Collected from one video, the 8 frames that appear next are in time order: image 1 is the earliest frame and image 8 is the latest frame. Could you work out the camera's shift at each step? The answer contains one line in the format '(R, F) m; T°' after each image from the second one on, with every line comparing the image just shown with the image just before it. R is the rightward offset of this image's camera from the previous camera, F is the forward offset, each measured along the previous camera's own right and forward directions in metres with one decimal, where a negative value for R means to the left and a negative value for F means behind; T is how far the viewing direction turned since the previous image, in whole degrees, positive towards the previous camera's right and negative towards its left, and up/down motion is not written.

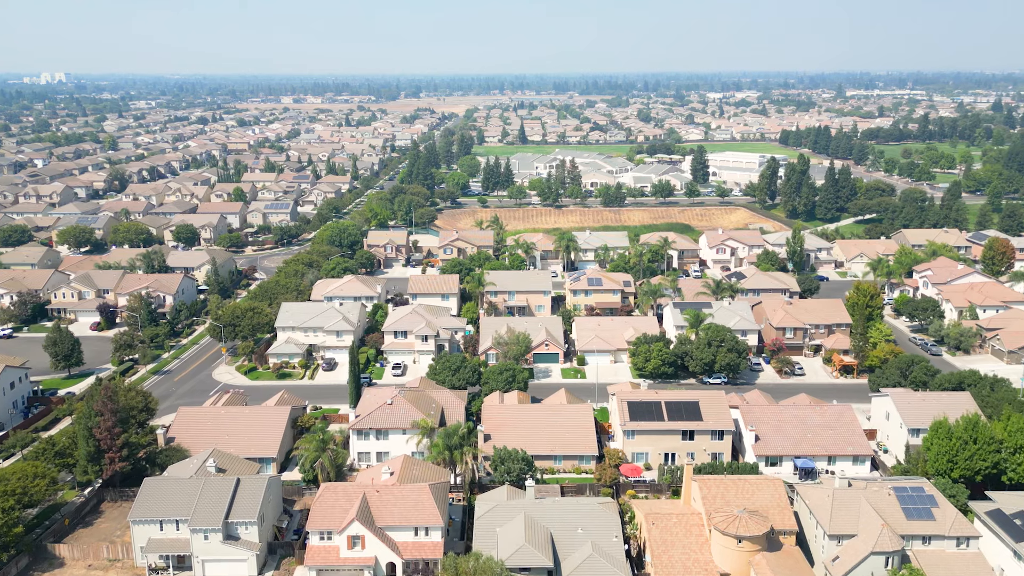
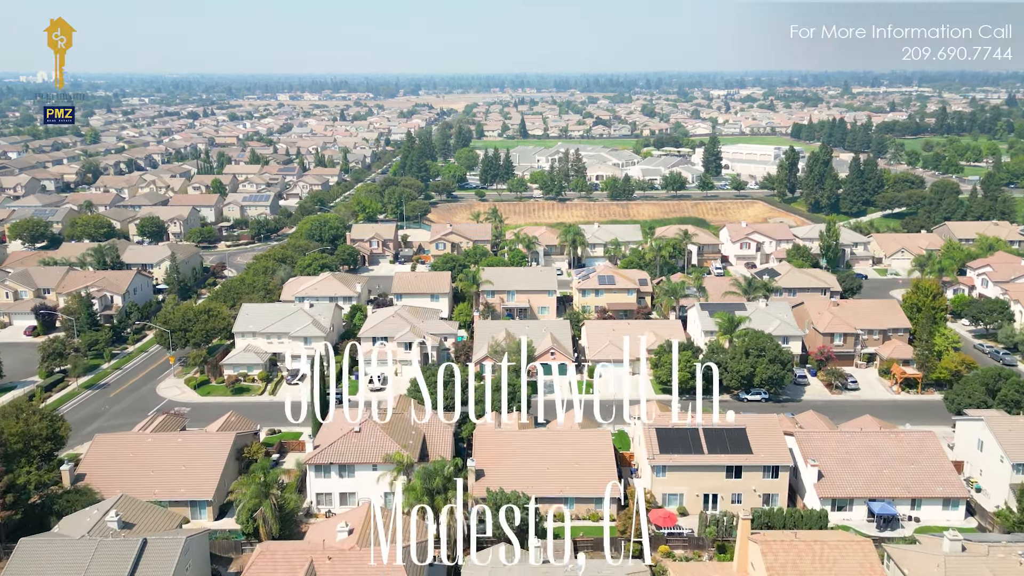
(+0.1, +11.7) m; 0°
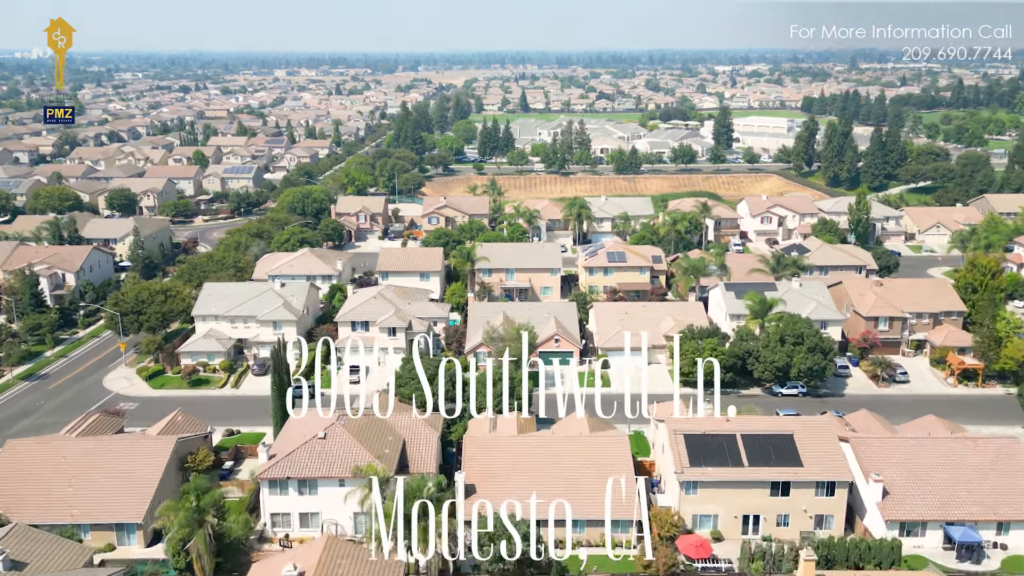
(+0.1, +8.2) m; 0°
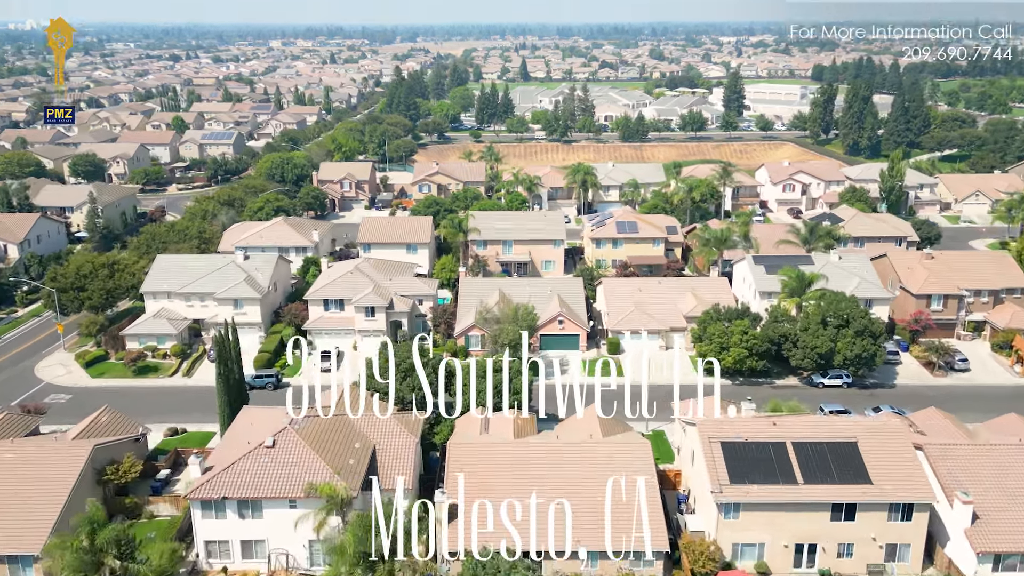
(+0.2, +7.7) m; 0°
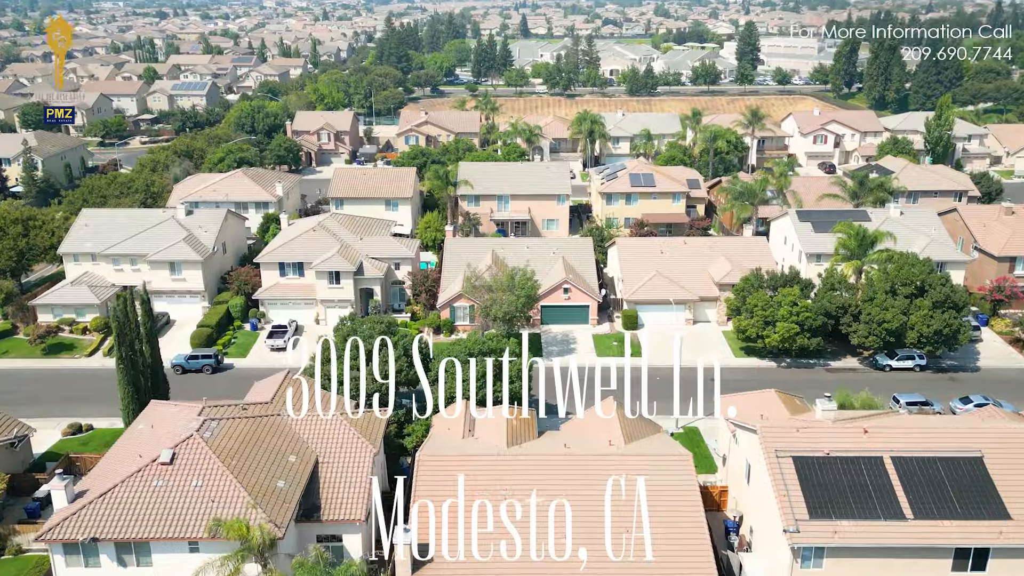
(+0.2, +8.7) m; 0°
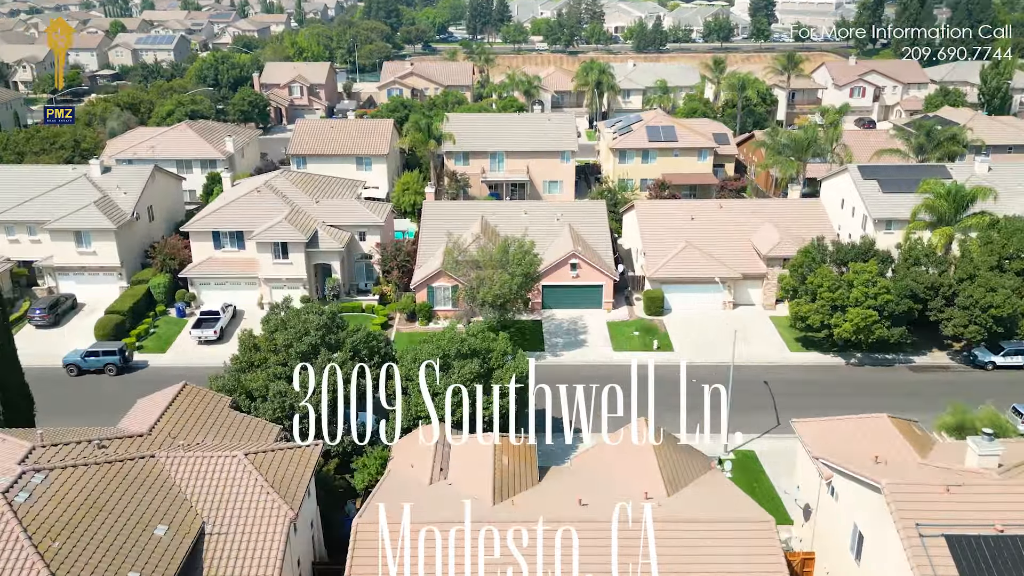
(+0.2, +8.4) m; 0°
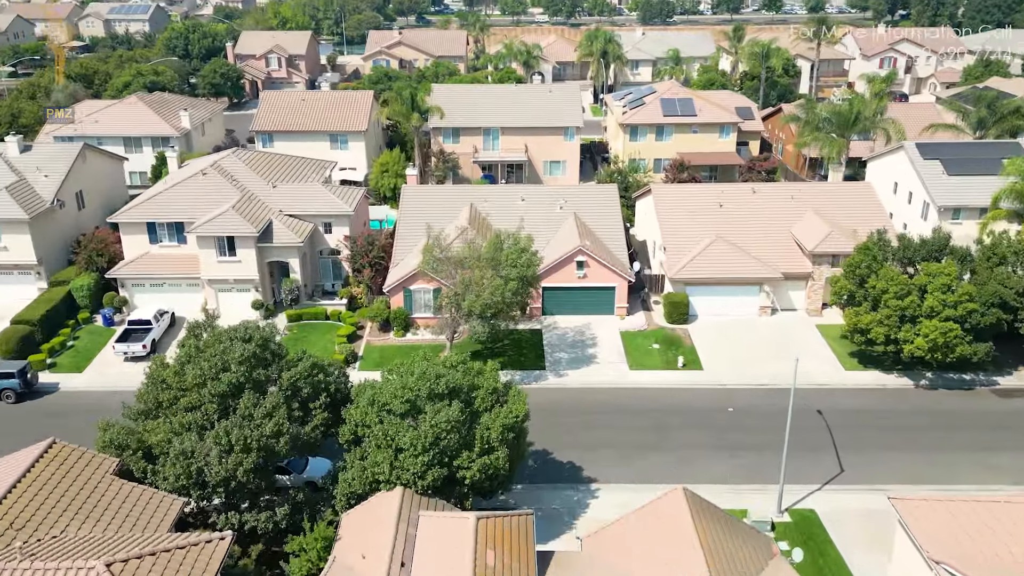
(+0.2, +5.4) m; 0°
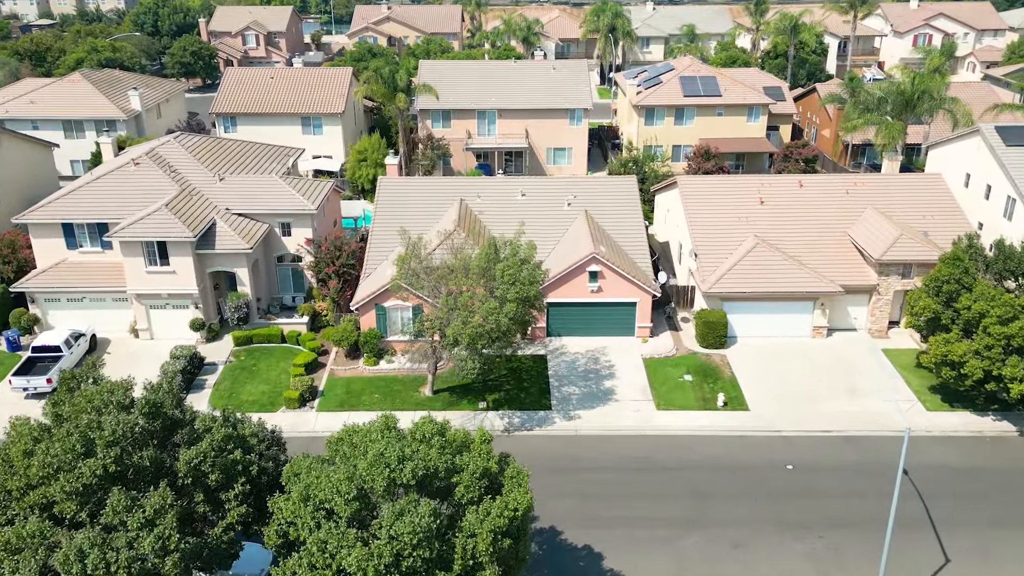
(0.0, +5.0) m; 0°
